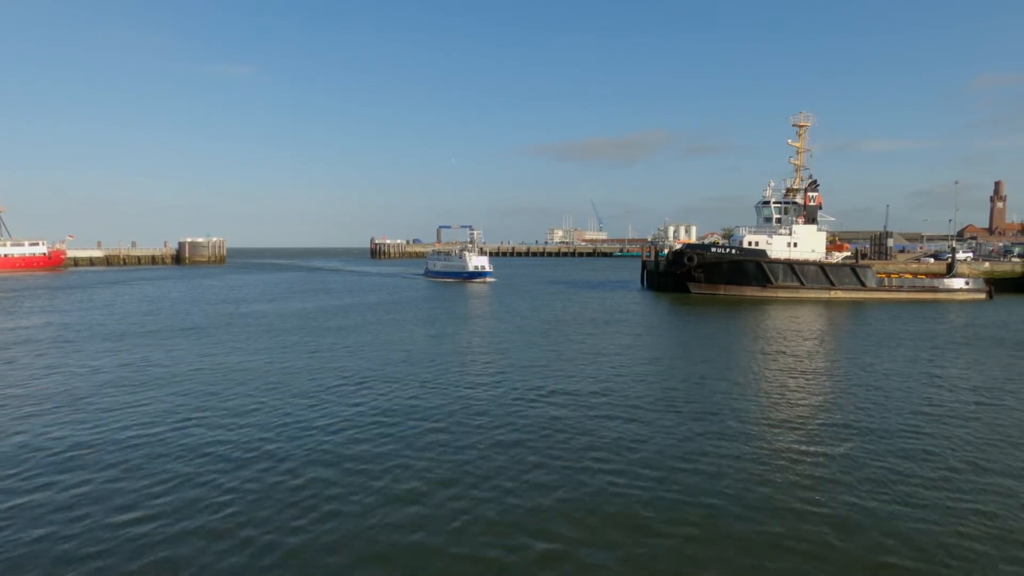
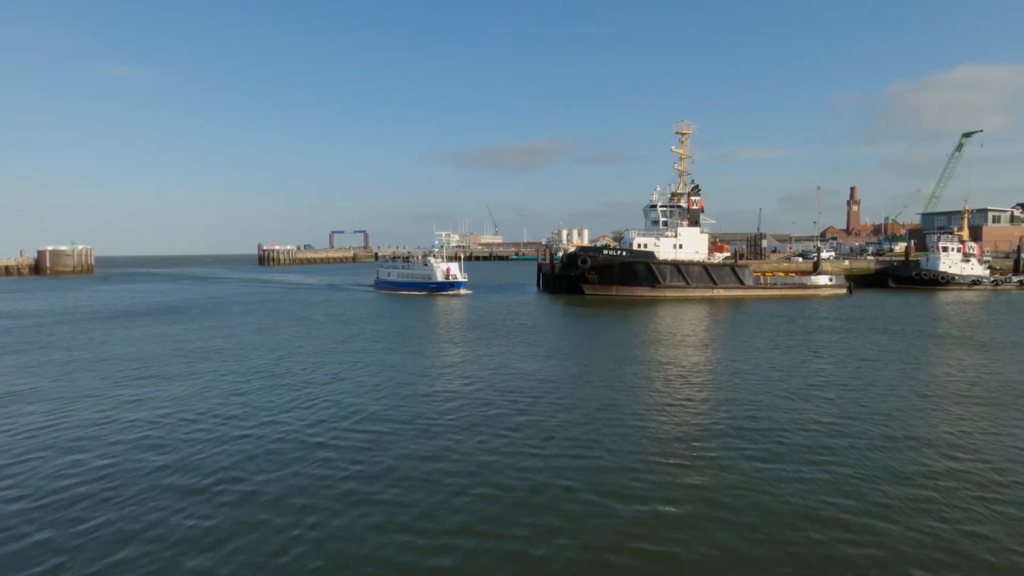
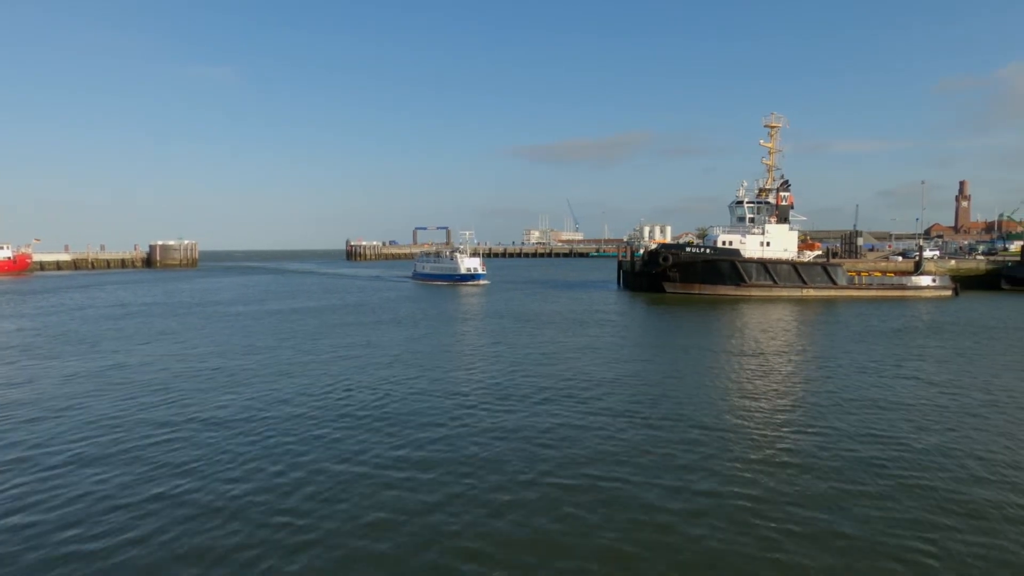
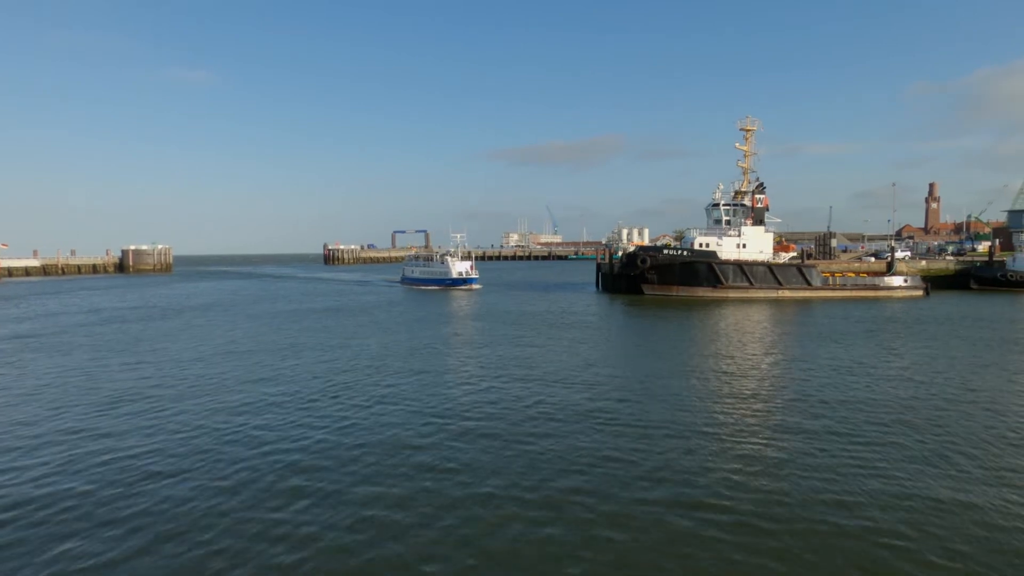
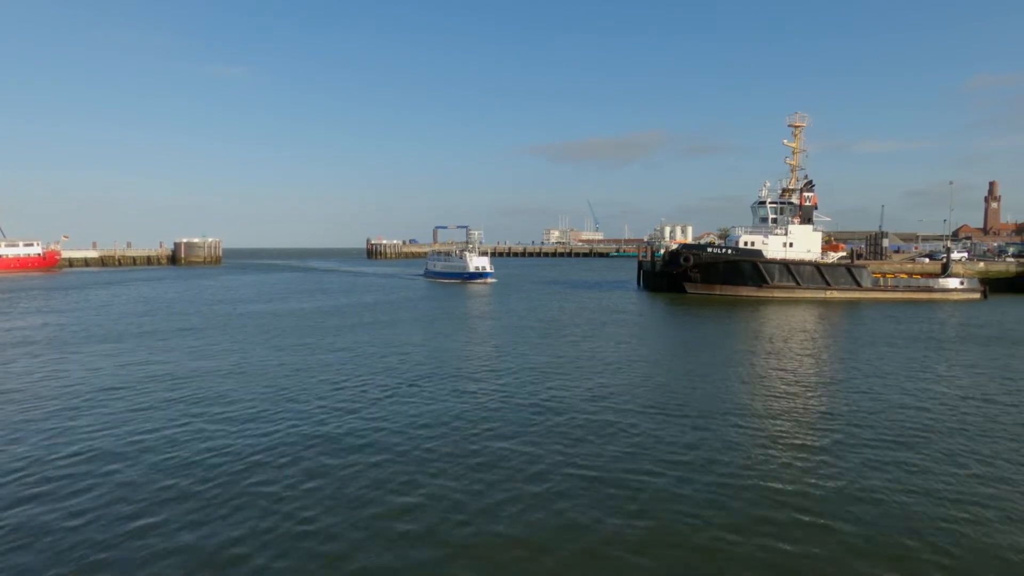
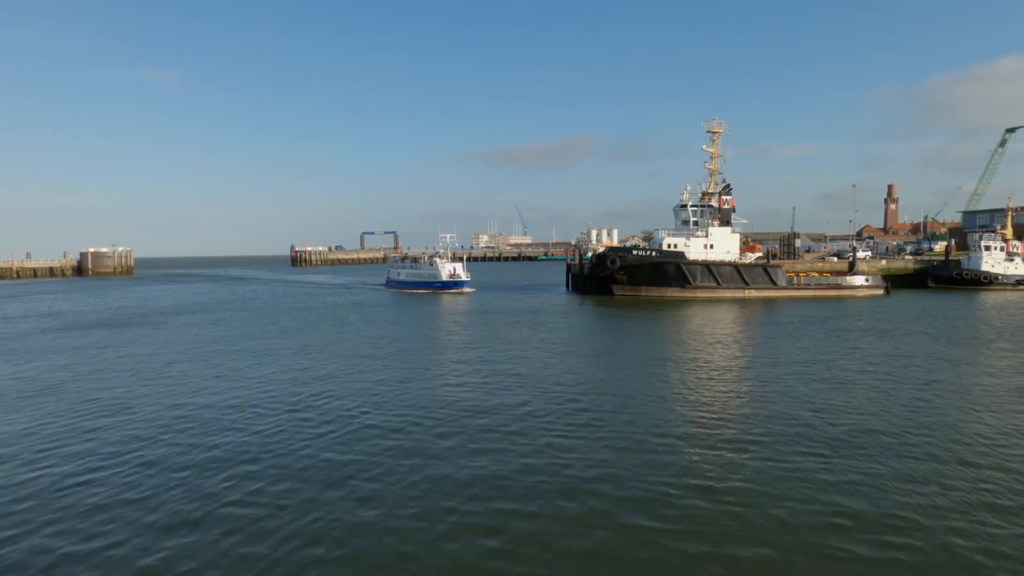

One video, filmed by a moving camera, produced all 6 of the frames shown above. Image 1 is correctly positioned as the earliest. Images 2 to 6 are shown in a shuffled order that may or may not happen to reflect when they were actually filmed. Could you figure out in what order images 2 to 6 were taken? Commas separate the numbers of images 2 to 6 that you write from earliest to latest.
5, 3, 4, 6, 2
